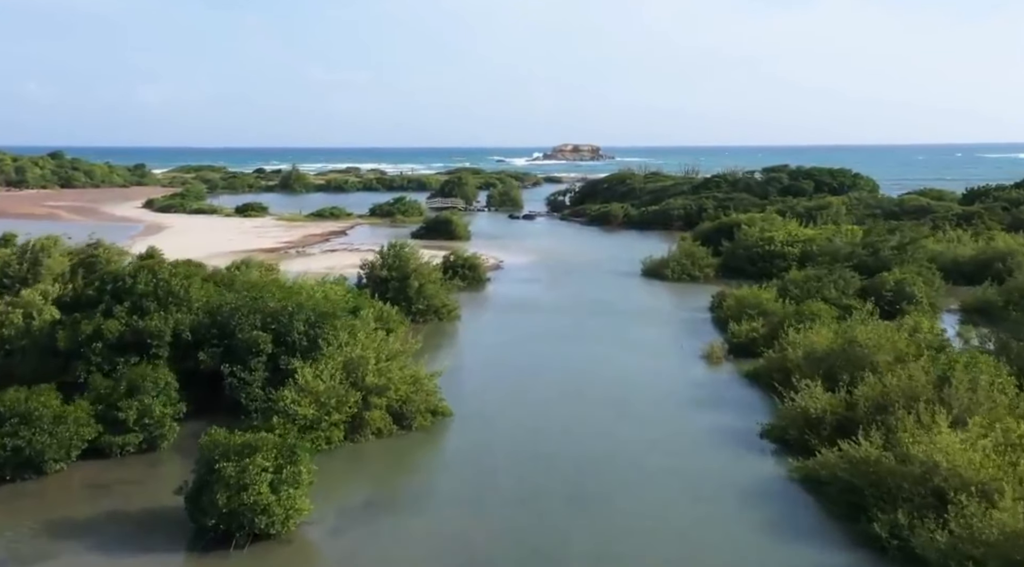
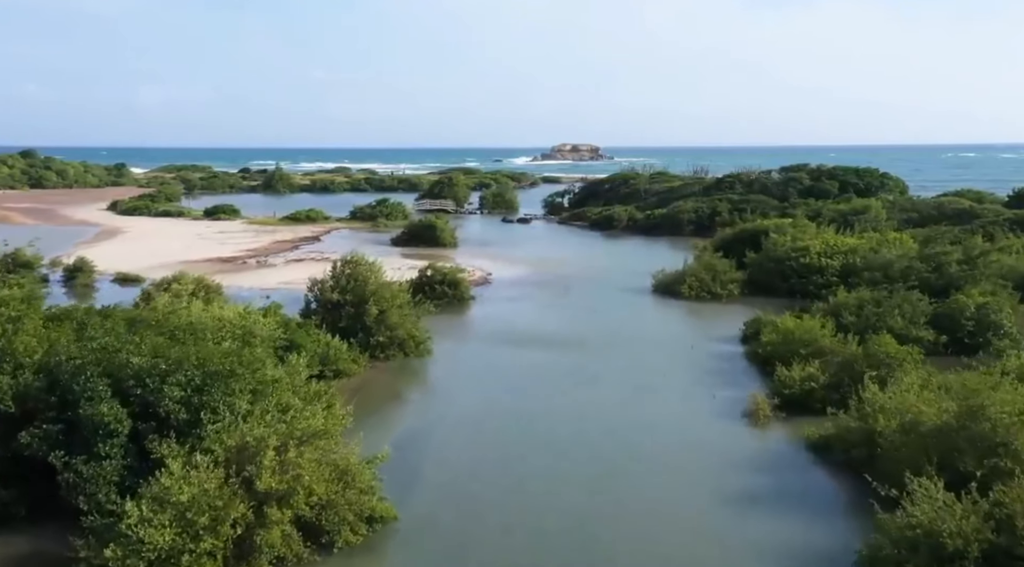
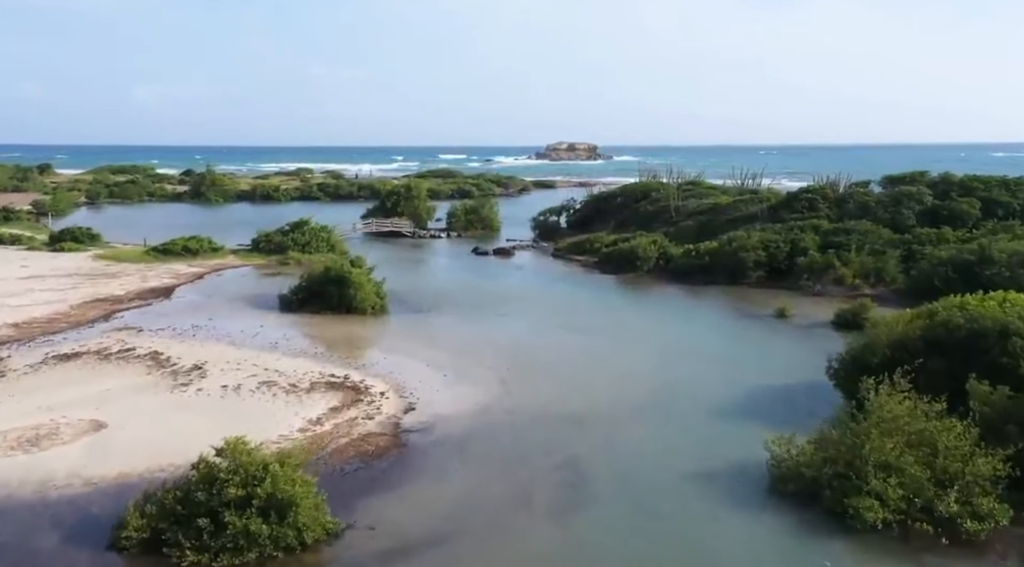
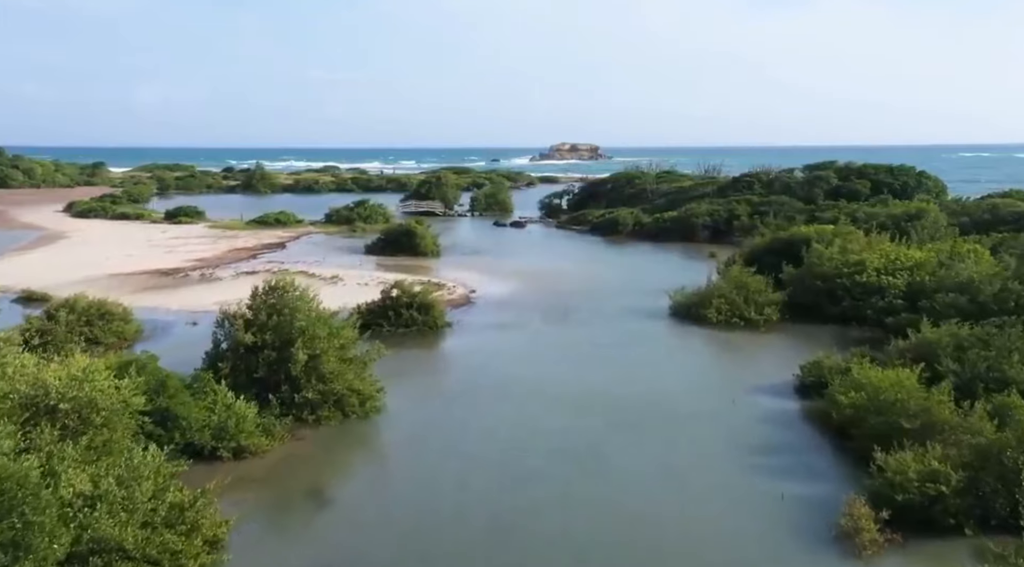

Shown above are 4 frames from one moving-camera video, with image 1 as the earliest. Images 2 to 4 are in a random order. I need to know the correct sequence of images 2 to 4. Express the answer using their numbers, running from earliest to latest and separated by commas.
2, 4, 3
